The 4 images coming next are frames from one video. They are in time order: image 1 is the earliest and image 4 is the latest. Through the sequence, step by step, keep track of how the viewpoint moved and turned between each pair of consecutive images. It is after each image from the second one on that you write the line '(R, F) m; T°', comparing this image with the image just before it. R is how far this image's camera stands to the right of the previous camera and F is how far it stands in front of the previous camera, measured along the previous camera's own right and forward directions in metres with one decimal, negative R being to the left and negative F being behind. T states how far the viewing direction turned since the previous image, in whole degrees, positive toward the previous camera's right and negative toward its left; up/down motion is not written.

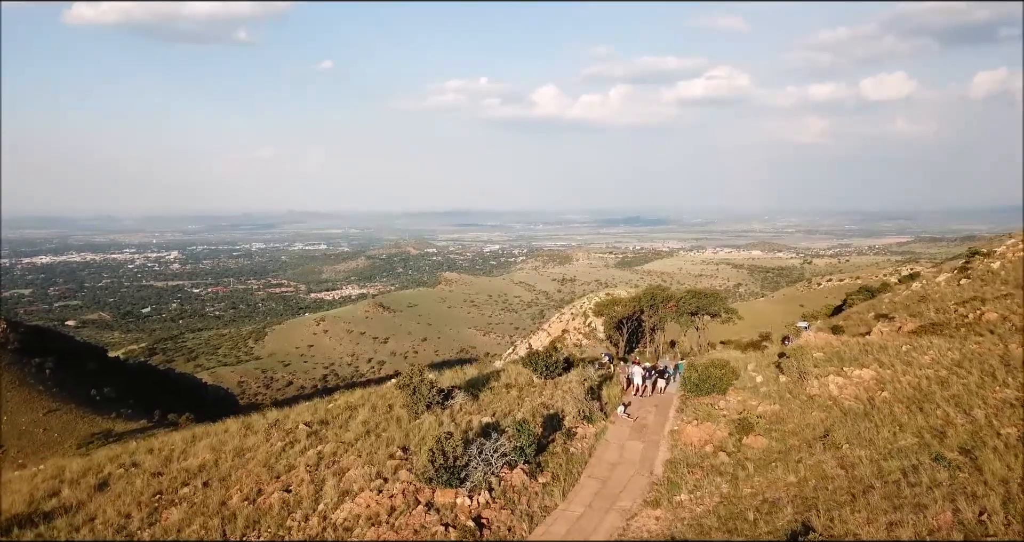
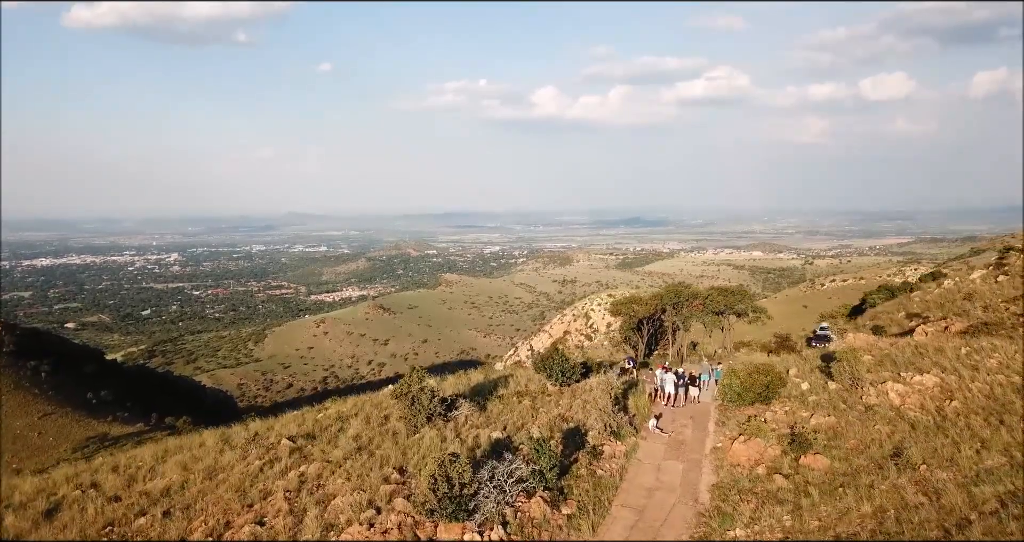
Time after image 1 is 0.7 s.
(-0.1, +0.6) m; 0°
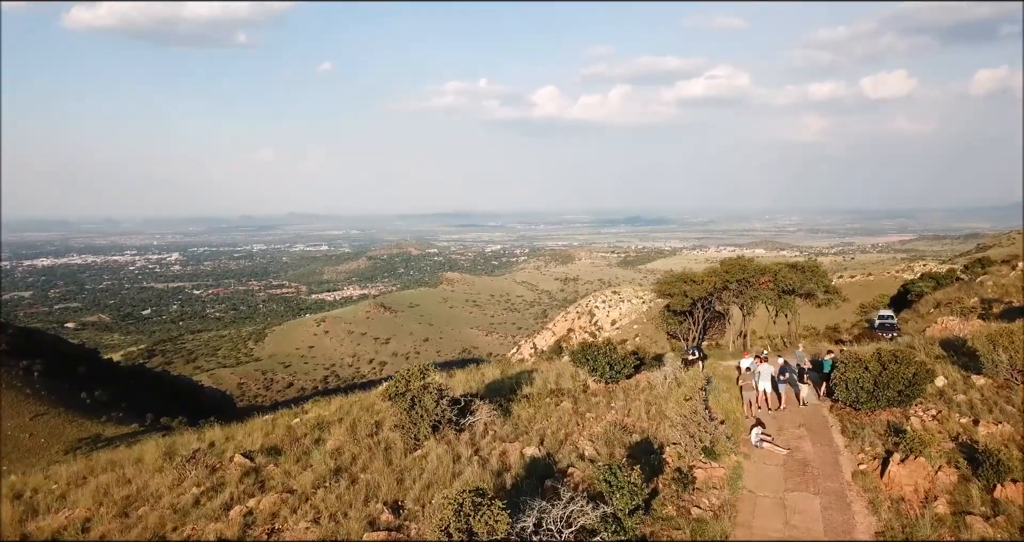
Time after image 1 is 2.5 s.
(-0.2, +1.2) m; 0°
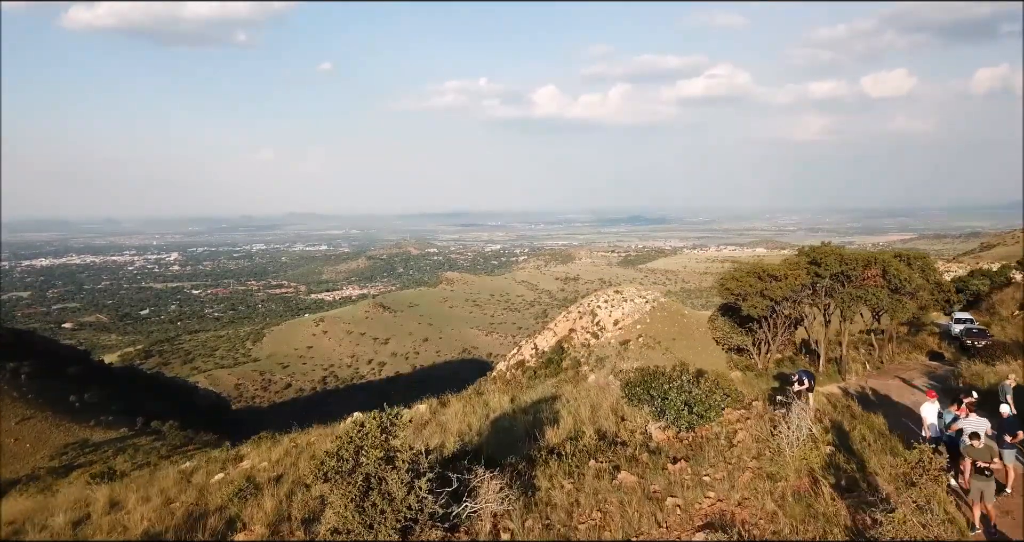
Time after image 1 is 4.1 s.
(-0.1, +1.3) m; 0°
